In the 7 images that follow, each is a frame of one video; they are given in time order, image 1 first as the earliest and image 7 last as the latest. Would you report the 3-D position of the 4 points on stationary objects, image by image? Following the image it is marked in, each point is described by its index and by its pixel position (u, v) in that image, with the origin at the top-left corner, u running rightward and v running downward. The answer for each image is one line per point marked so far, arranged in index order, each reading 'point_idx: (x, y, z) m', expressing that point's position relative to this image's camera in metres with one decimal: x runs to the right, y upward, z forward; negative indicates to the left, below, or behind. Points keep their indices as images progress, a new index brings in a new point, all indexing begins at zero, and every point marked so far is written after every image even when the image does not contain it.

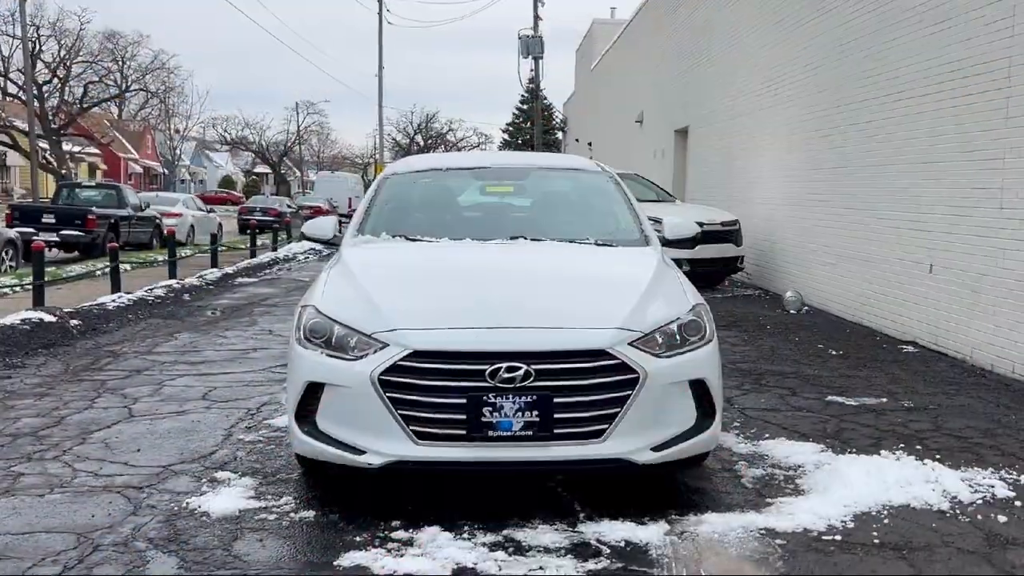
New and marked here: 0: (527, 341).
0: (+0.1, -0.2, +3.8) m
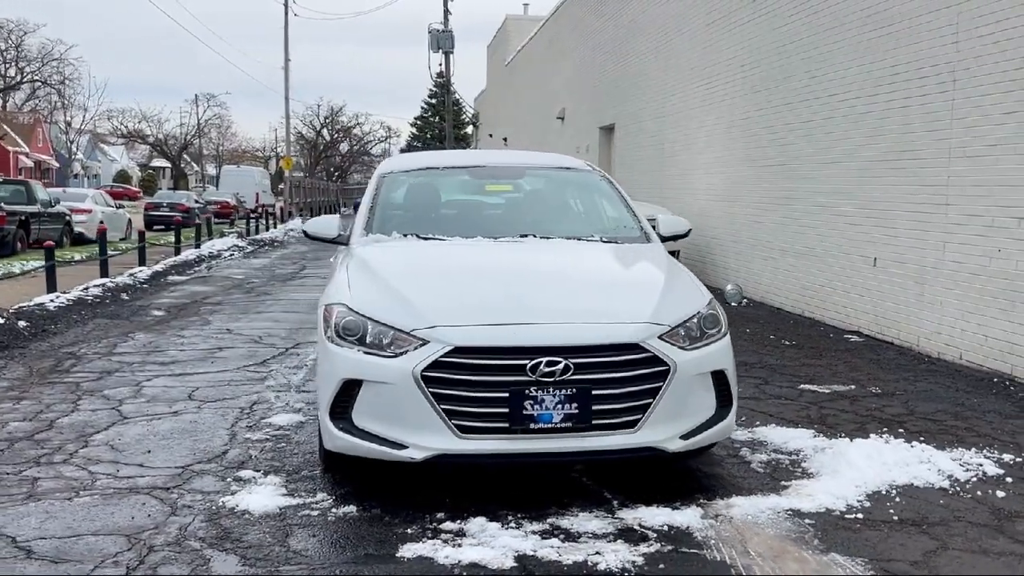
0: (+0.2, -0.2, +4.0) m
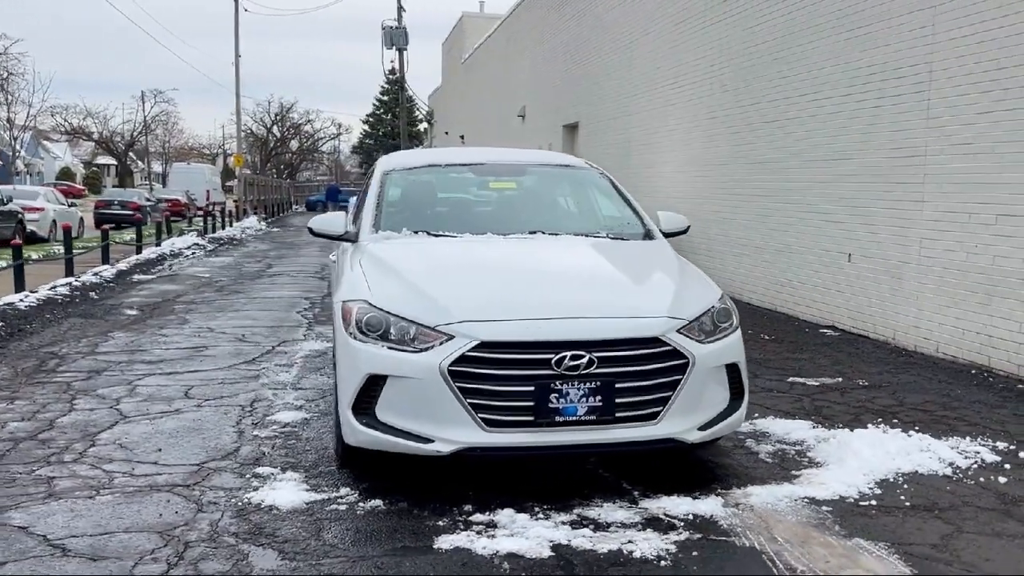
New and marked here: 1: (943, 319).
0: (+0.3, -0.2, +4.0) m
1: (+3.5, -0.2, +8.1) m
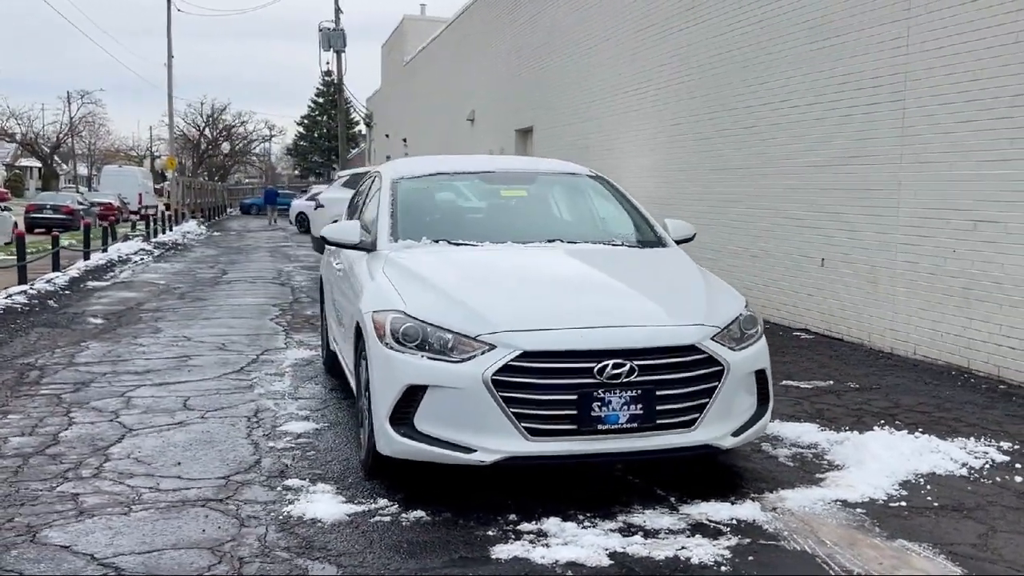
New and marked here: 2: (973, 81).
0: (+0.5, -0.2, +4.1) m
1: (+3.4, -0.3, +8.3) m
2: (+3.5, +1.6, +7.6) m
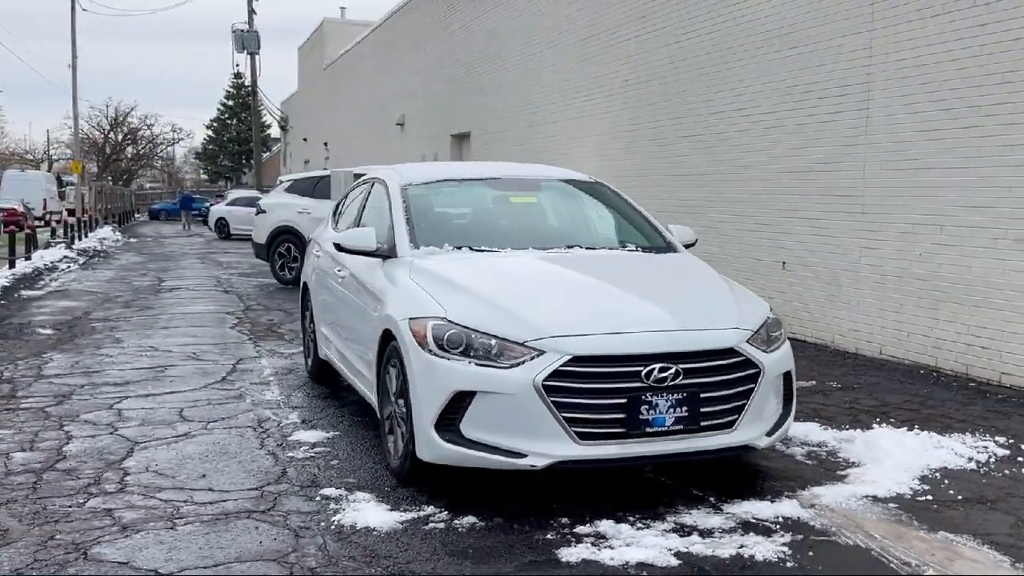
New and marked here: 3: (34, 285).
0: (+0.7, -0.2, +4.2) m
1: (+3.2, -0.3, +8.6) m
2: (+3.4, +1.6, +8.0) m
3: (-8.1, 0.0, +17.1) m
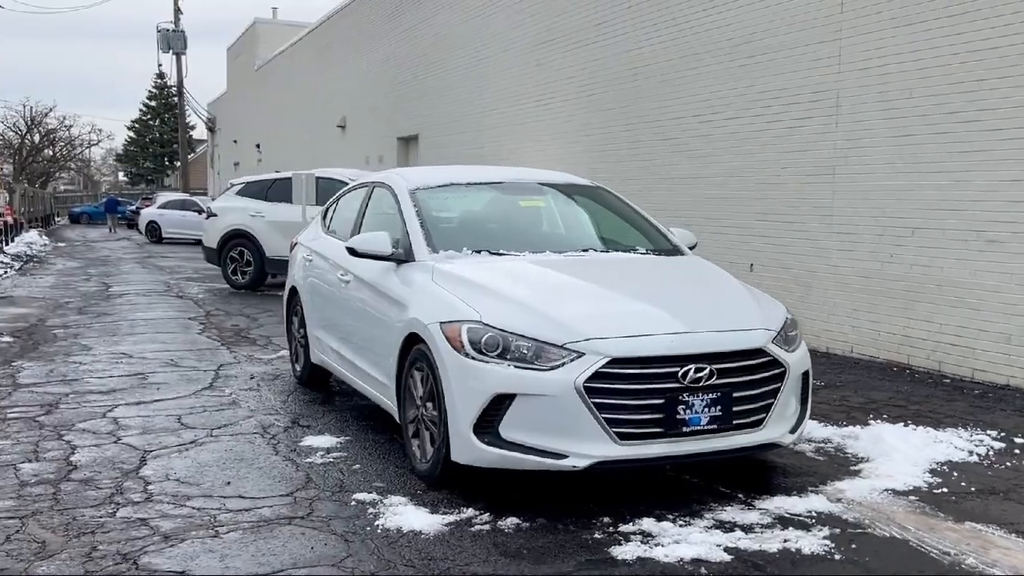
0: (+0.8, -0.2, +4.3) m
1: (+3.1, -0.3, +8.9) m
2: (+3.3, +1.6, +8.3) m
3: (-8.8, -0.1, +16.6) m
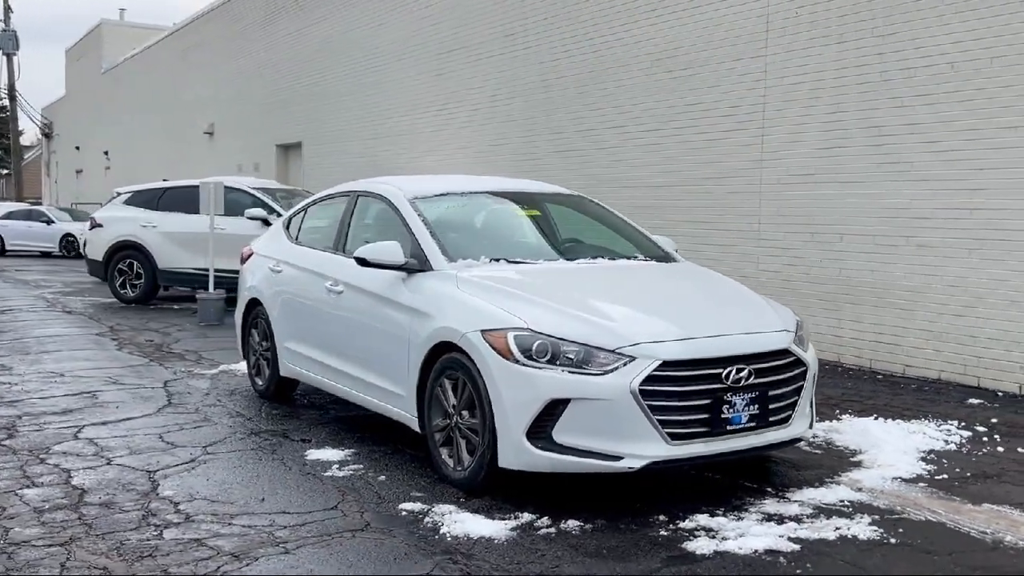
0: (+1.1, -0.3, +4.5) m
1: (+2.6, -0.3, +9.4) m
2: (+2.9, +1.5, +8.8) m
3: (-10.3, -0.3, +15.3) m
